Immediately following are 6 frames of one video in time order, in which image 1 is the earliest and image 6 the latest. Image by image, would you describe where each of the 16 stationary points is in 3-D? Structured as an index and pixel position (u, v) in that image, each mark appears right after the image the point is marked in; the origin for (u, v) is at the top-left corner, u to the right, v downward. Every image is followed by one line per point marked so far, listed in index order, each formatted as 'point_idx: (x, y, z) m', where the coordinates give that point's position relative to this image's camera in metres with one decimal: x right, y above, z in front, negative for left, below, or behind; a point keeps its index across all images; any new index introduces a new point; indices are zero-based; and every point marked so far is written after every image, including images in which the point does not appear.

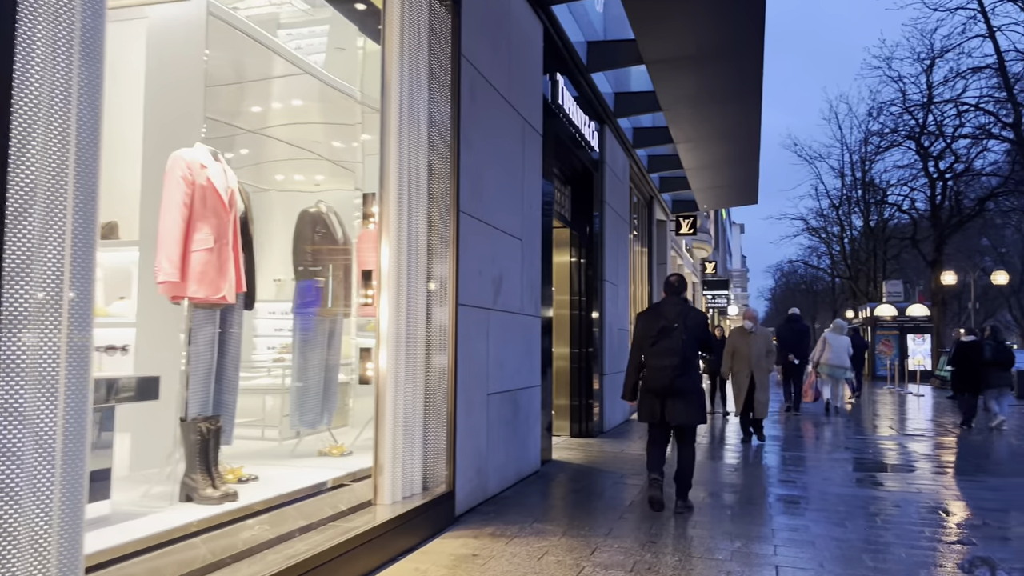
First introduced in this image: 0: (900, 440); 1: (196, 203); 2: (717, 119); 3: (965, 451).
0: (+6.0, -2.4, +12.8) m
1: (-1.6, +0.4, +4.2) m
2: (+3.2, +2.7, +12.9) m
3: (+6.3, -2.3, +11.3) m
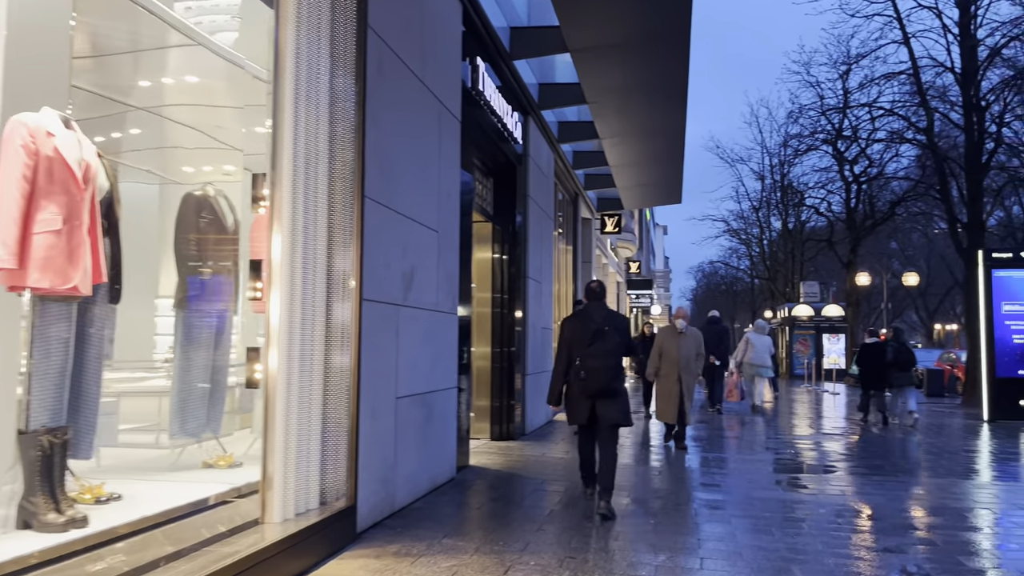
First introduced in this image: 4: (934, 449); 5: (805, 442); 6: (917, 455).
0: (+4.8, -2.4, +12.8) m
1: (-2.1, +0.5, +3.6) m
2: (+2.0, +2.7, +12.6) m
3: (+5.2, -2.3, +11.4) m
4: (+5.9, -2.3, +11.4) m
5: (+4.5, -2.3, +12.5) m
6: (+5.3, -2.2, +10.8) m
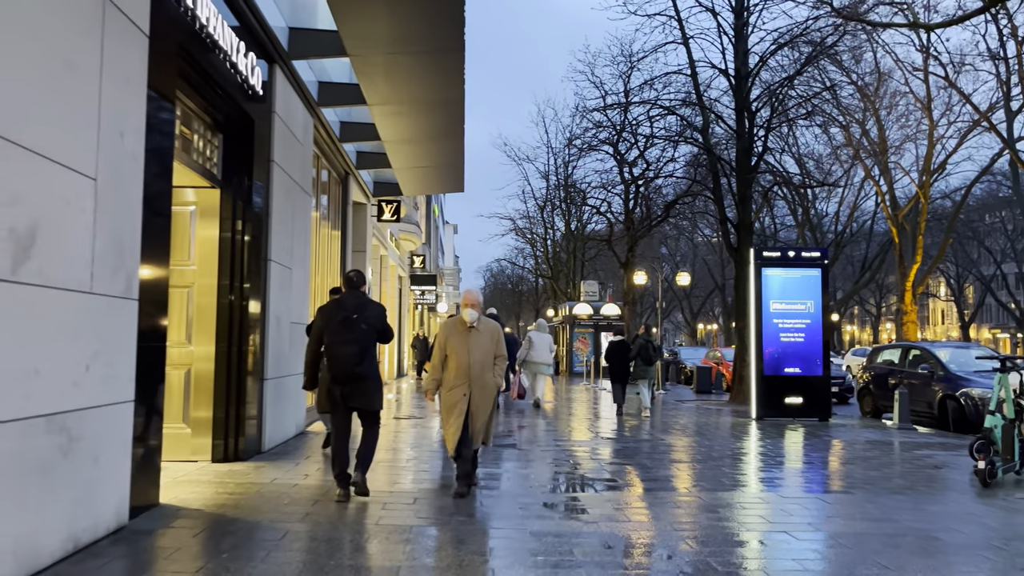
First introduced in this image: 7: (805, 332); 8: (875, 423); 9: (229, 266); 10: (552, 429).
0: (+1.2, -2.3, +11.9) m
1: (-3.0, +0.7, +1.2) m
2: (-1.3, +2.8, +11.0) m
3: (+1.9, -2.2, +10.6) m
4: (+2.6, -2.2, +10.9) m
5: (+1.0, -2.2, +11.5) m
6: (+2.2, -2.1, +10.0) m
7: (+5.7, -0.8, +15.8) m
8: (+7.0, -2.6, +15.7) m
9: (-3.0, +0.2, +8.7) m
10: (+0.7, -2.5, +14.4) m
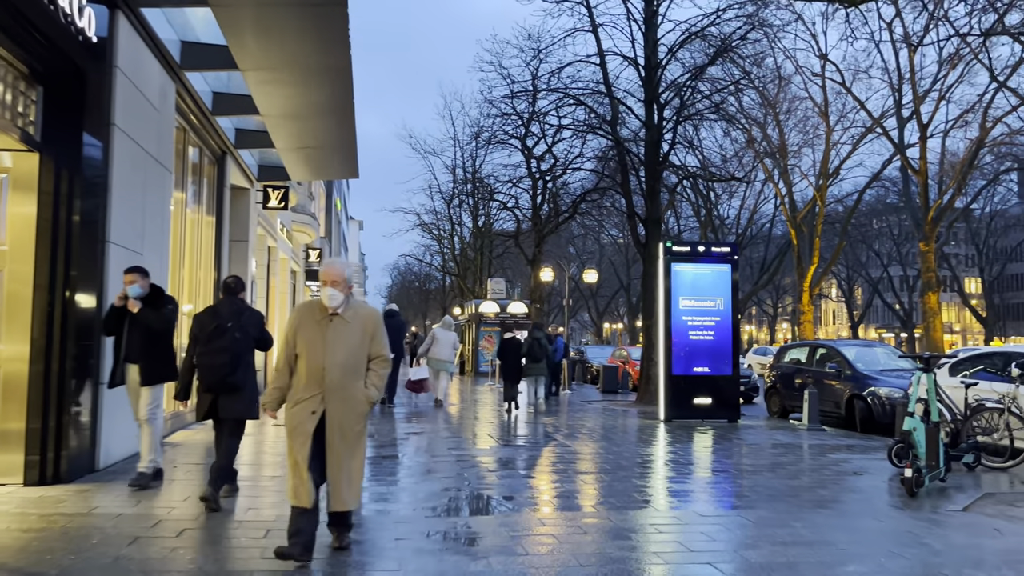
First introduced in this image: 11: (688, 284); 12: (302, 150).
0: (-0.2, -2.2, +10.9) m
1: (-3.2, +0.8, -0.2) m
2: (-2.6, +2.9, +9.7) m
3: (+0.6, -2.1, +9.7) m
4: (+1.3, -2.1, +10.0) m
5: (-0.4, -2.1, +10.4) m
6: (+1.0, -2.0, +9.1) m
7: (+3.8, -0.8, +15.2) m
8: (+5.1, -2.6, +15.3) m
9: (-4.1, +0.4, +7.2) m
10: (-1.0, -2.4, +13.3) m
11: (+3.3, +0.1, +15.2) m
12: (-3.7, +2.5, +14.6) m
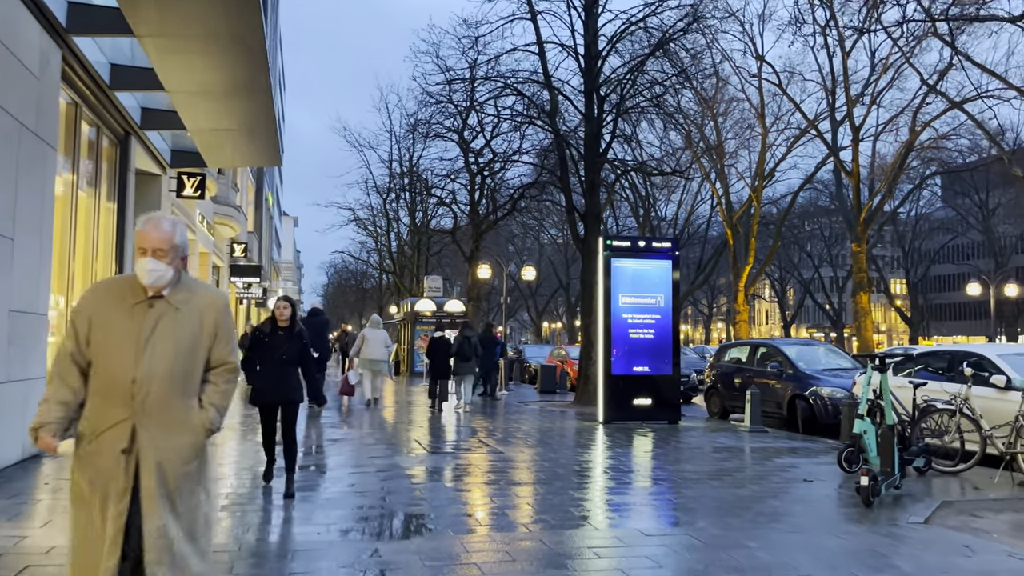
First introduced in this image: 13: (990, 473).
0: (-1.1, -2.1, +10.0) m
1: (-3.3, +0.9, -1.2) m
2: (-3.4, +3.0, +8.7) m
3: (-0.2, -2.0, +8.9) m
4: (+0.4, -2.0, +9.2) m
5: (-1.3, -2.1, +9.6) m
6: (+0.2, -2.0, +8.4) m
7: (+2.6, -0.7, +14.7) m
8: (+3.9, -2.5, +14.9) m
9: (-4.6, +0.5, +6.1) m
10: (-2.1, -2.3, +12.4) m
11: (+2.1, +0.1, +14.6) m
12: (-4.8, +2.6, +13.5) m
13: (+5.3, -2.1, +9.0) m
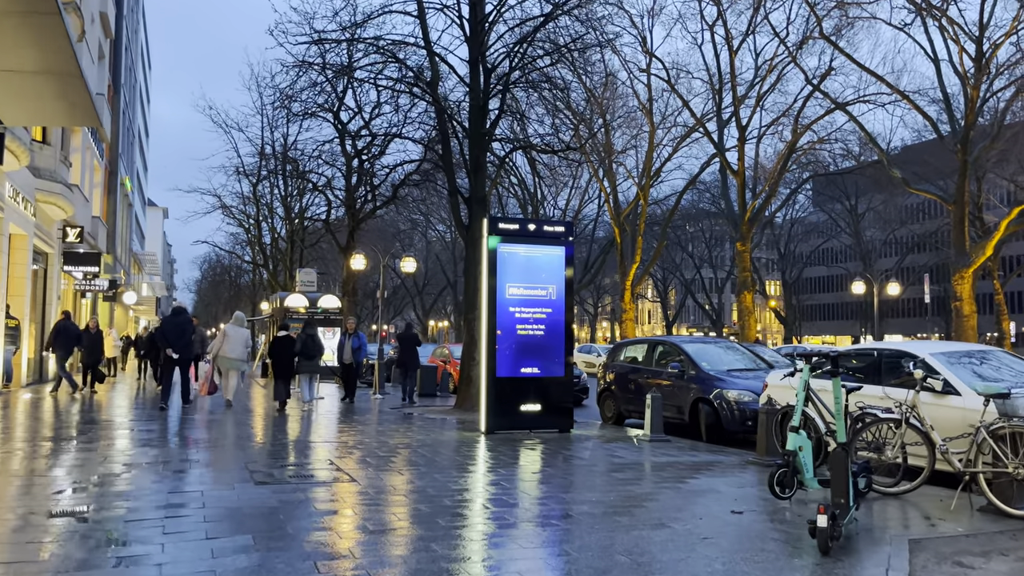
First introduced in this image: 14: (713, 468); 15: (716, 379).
0: (-2.5, -1.9, +7.8) m
1: (-3.1, +1.0, -3.7) m
2: (-4.5, +3.2, +6.1) m
3: (-1.4, -1.8, +6.8) m
4: (-0.8, -1.9, +7.2) m
5: (-2.6, -1.9, +7.3) m
6: (-0.9, -1.8, +6.3) m
7: (+0.5, -0.6, +12.9) m
8: (+1.8, -2.4, +13.2) m
9: (-5.4, +0.7, +3.4) m
10: (-3.8, -2.1, +9.9) m
11: (+0.1, +0.3, +12.7) m
12: (-6.6, +2.8, +10.7) m
13: (+4.0, -1.9, +7.7) m
14: (+2.4, -2.1, +9.7) m
15: (+3.2, -1.4, +12.8) m
